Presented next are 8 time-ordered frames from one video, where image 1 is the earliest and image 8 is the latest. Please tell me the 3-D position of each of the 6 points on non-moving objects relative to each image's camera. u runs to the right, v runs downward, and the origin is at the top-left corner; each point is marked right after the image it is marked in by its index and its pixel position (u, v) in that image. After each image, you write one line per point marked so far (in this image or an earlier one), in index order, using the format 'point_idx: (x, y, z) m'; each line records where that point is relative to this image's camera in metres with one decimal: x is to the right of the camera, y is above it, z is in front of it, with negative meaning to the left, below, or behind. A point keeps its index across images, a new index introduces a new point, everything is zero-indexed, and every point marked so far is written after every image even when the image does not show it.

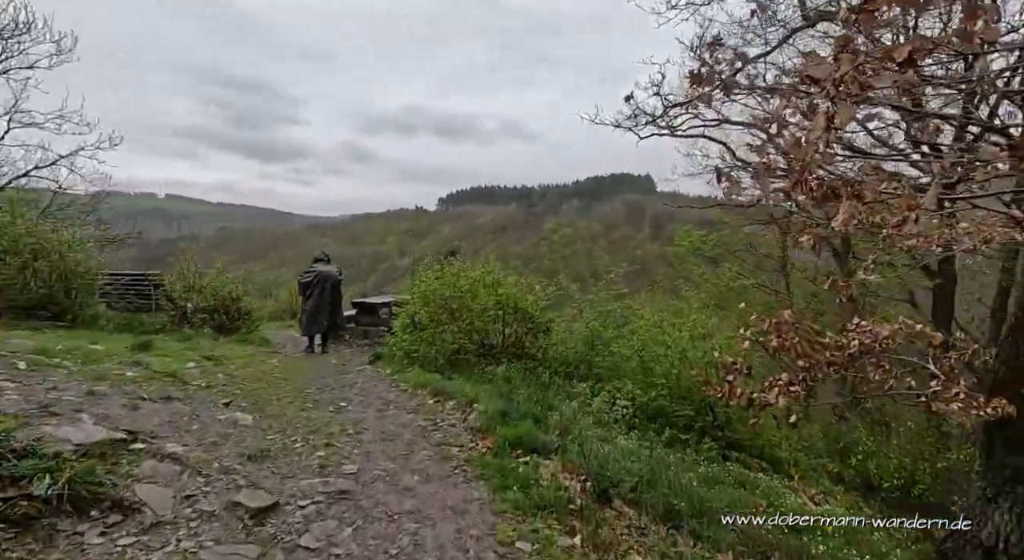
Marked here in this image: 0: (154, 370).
0: (-3.3, -0.8, +4.8) m
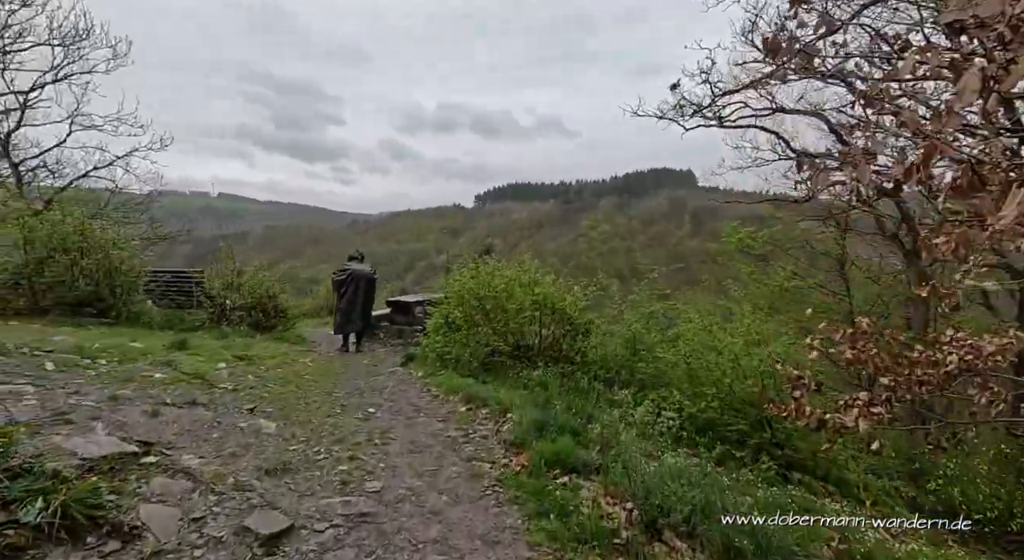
0: (-3.0, -0.8, +4.8) m
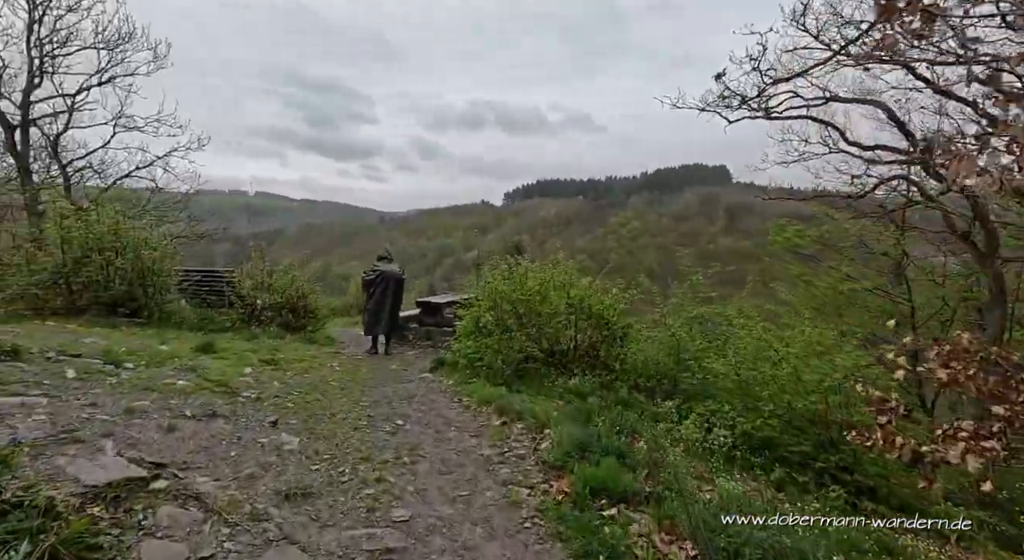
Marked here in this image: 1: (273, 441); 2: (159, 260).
0: (-2.7, -0.9, +4.6) m
1: (-1.6, -1.1, +3.4) m
2: (-5.2, +0.3, +7.7) m
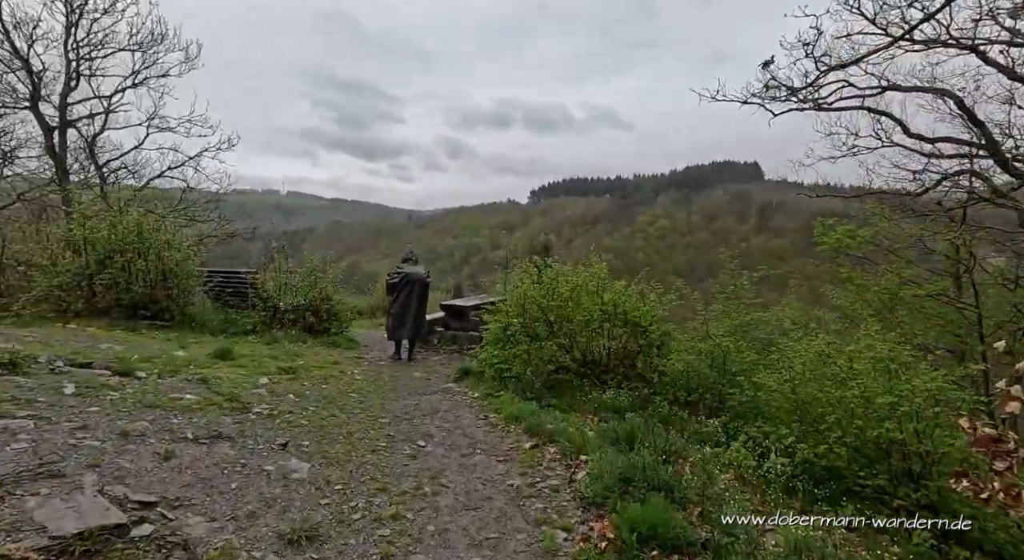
0: (-2.4, -0.9, +4.3) m
1: (-1.4, -1.1, +3.1) m
2: (-4.8, +0.3, +7.6) m
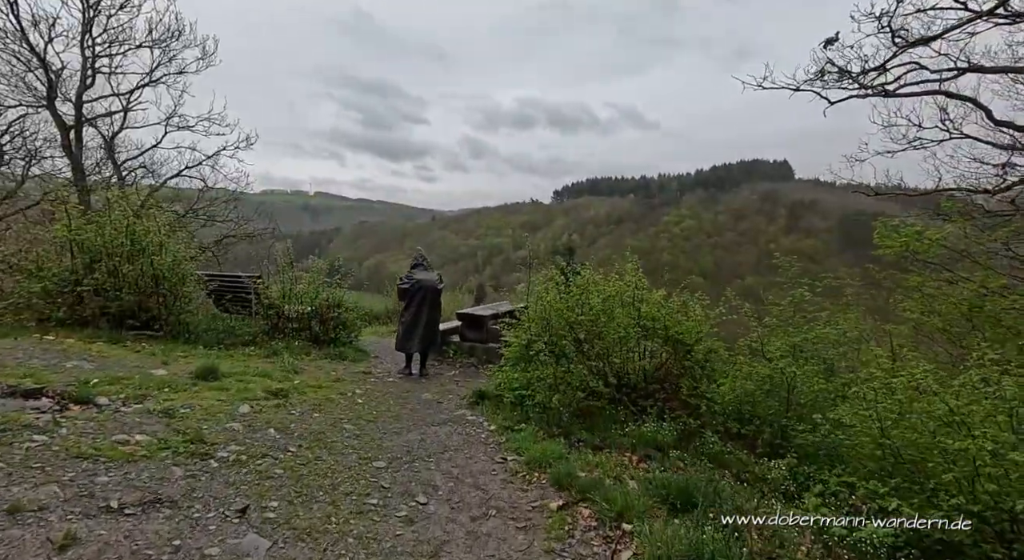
0: (-2.2, -1.0, +3.6) m
1: (-1.3, -1.2, +2.4) m
2: (-4.5, +0.2, +7.0) m
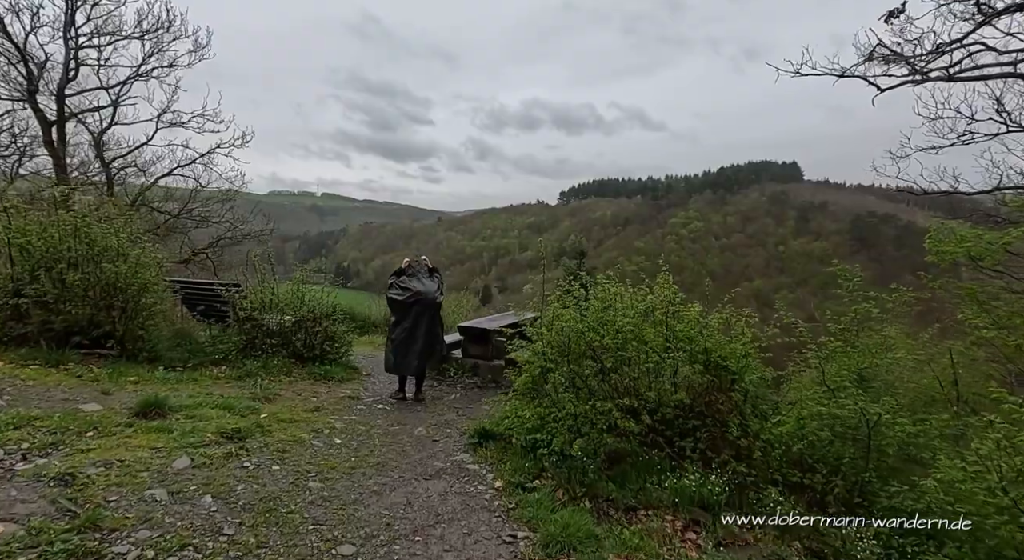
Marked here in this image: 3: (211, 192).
0: (-2.2, -1.1, +2.7) m
1: (-1.2, -1.3, +1.4) m
2: (-4.4, +0.1, +6.1) m
3: (-9.5, +2.7, +16.6) m
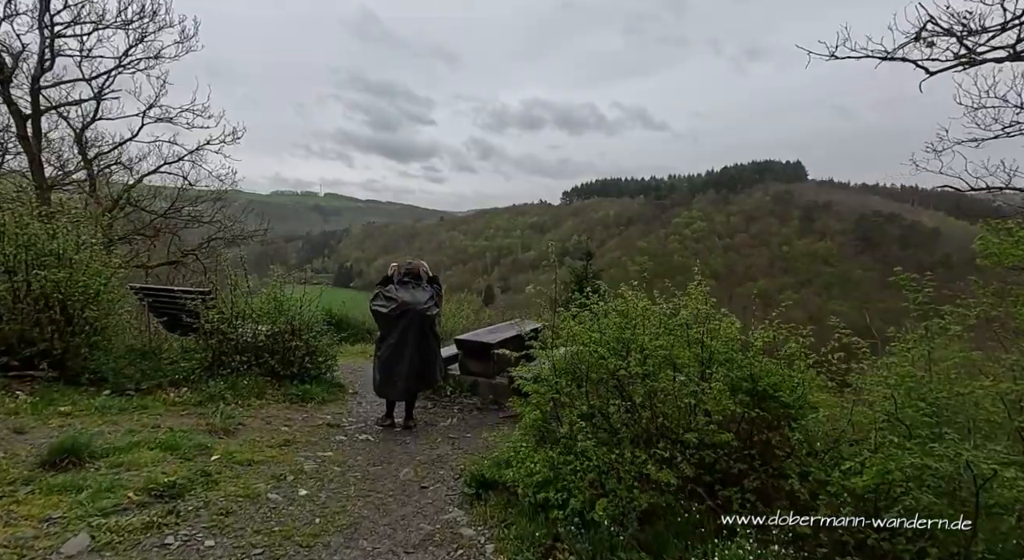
0: (-2.1, -1.2, +1.8) m
1: (-1.2, -1.4, +0.6) m
2: (-4.3, 0.0, +5.2) m
3: (-9.4, +2.6, +15.7) m
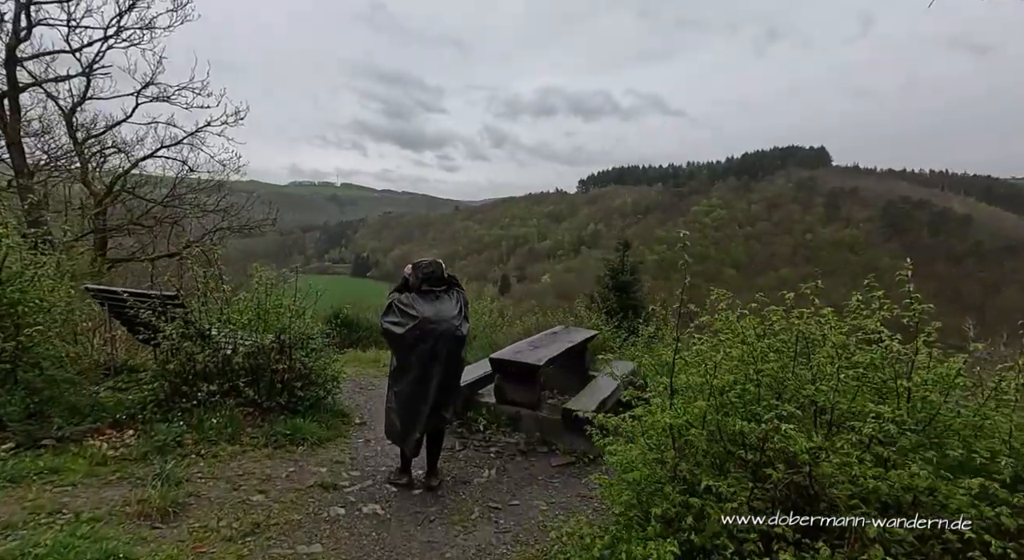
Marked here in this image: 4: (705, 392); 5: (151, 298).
0: (-1.8, -1.3, +0.3) m
1: (-0.9, -1.5, -0.9) m
2: (-3.9, -0.1, +3.8) m
3: (-8.6, +2.8, +14.4) m
4: (+0.9, -0.5, +2.4) m
5: (-3.6, -0.2, +5.4) m
